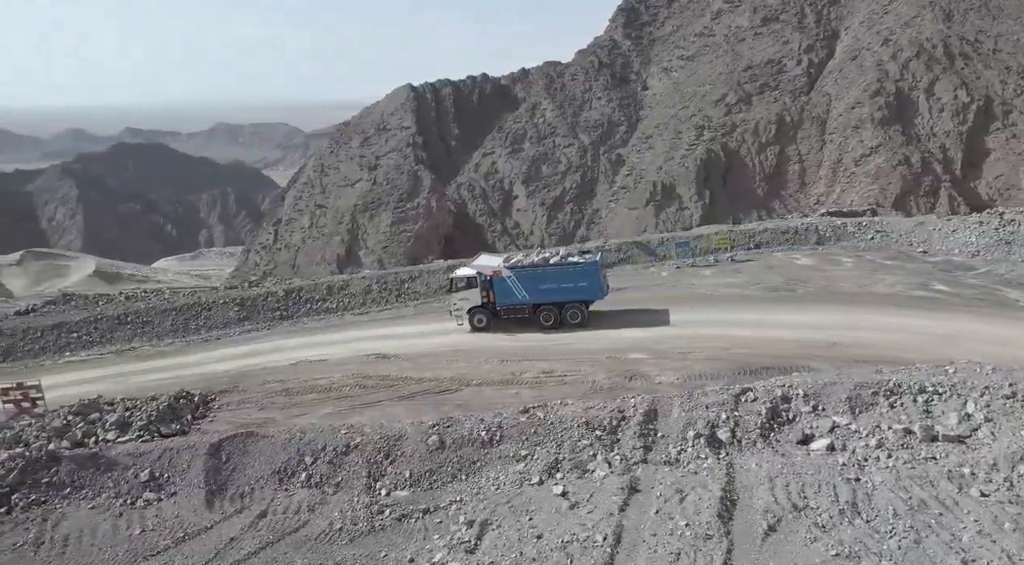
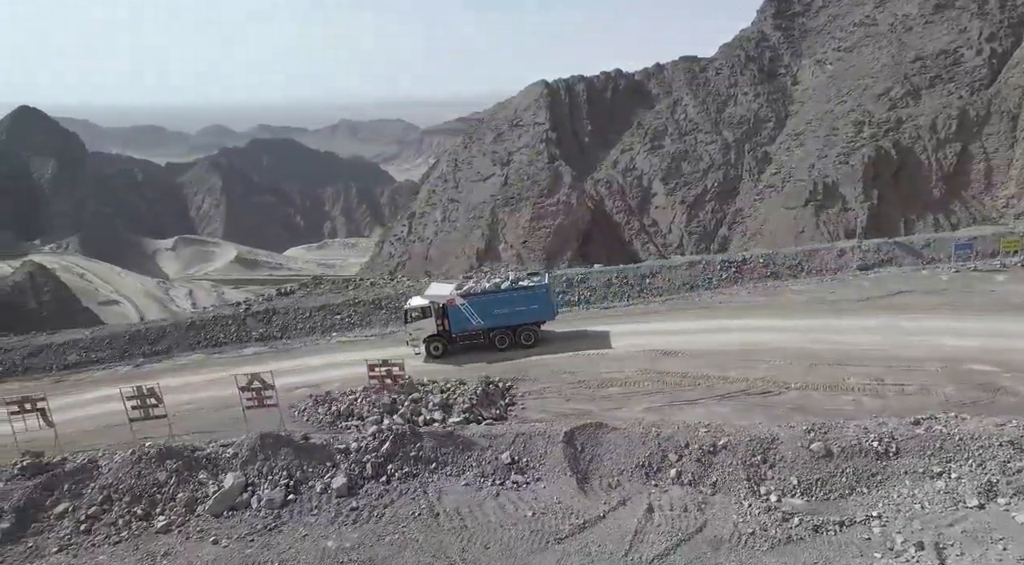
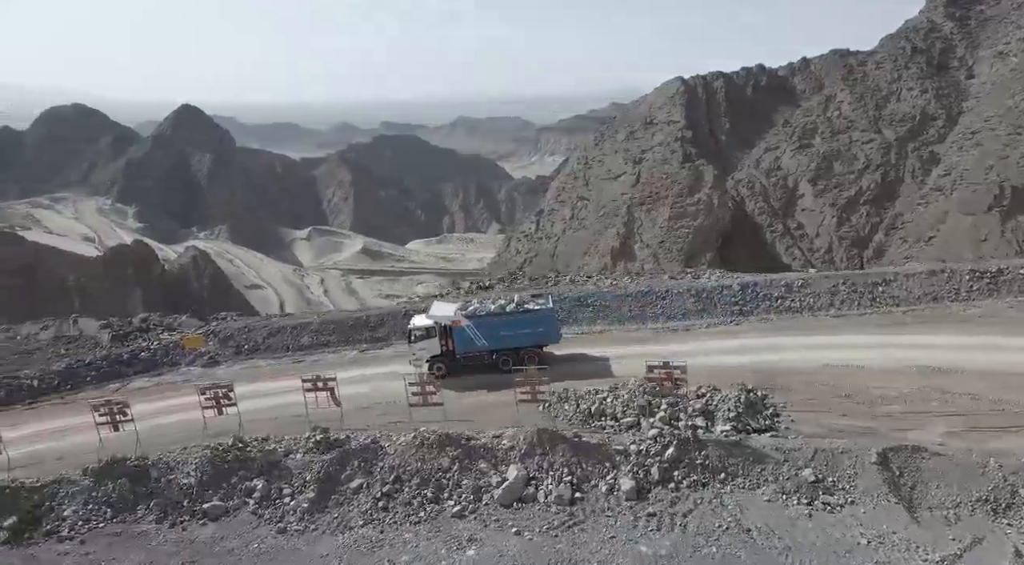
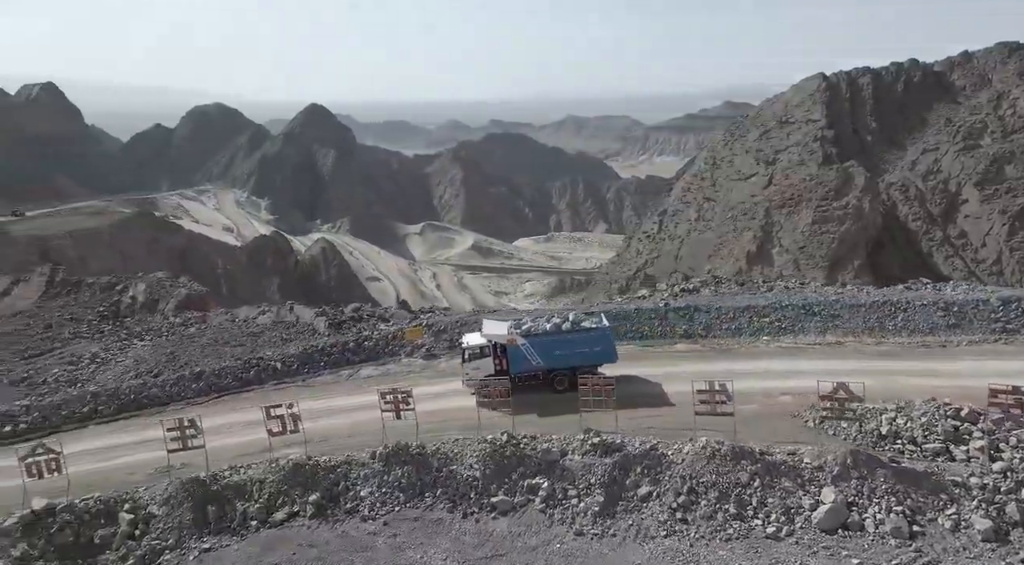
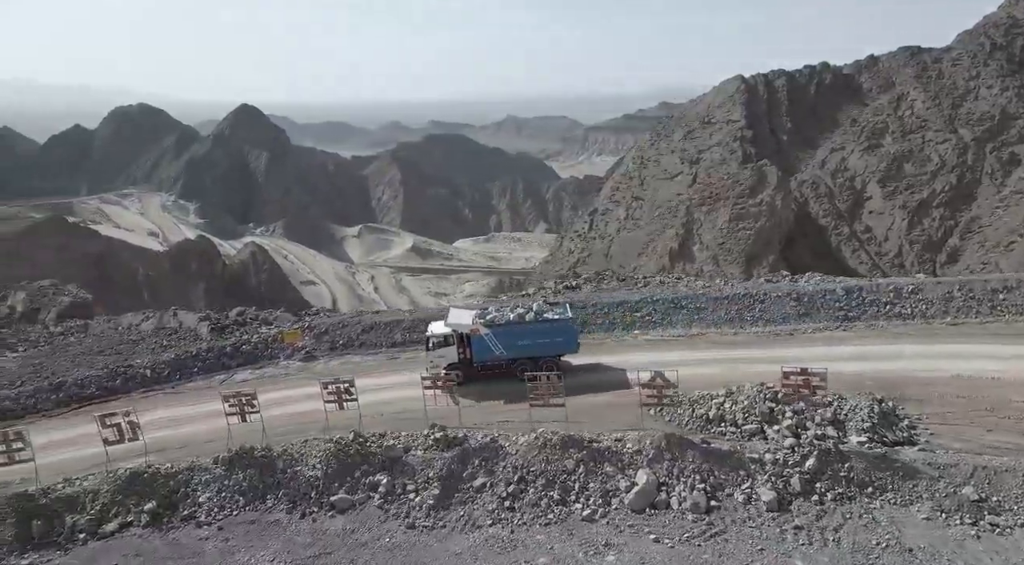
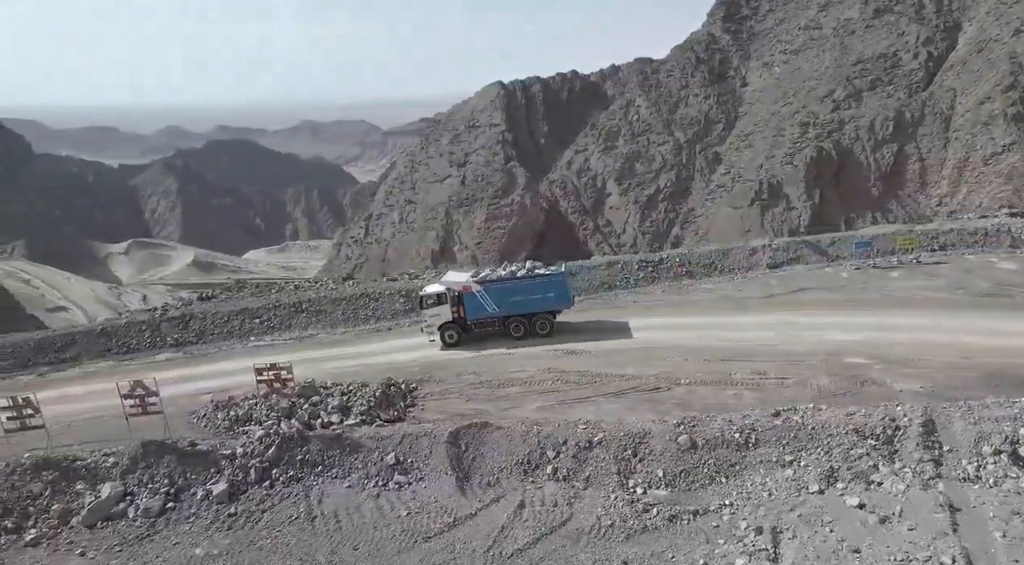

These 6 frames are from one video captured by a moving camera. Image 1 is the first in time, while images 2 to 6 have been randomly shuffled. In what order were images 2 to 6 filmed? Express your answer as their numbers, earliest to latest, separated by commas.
6, 2, 3, 5, 4
